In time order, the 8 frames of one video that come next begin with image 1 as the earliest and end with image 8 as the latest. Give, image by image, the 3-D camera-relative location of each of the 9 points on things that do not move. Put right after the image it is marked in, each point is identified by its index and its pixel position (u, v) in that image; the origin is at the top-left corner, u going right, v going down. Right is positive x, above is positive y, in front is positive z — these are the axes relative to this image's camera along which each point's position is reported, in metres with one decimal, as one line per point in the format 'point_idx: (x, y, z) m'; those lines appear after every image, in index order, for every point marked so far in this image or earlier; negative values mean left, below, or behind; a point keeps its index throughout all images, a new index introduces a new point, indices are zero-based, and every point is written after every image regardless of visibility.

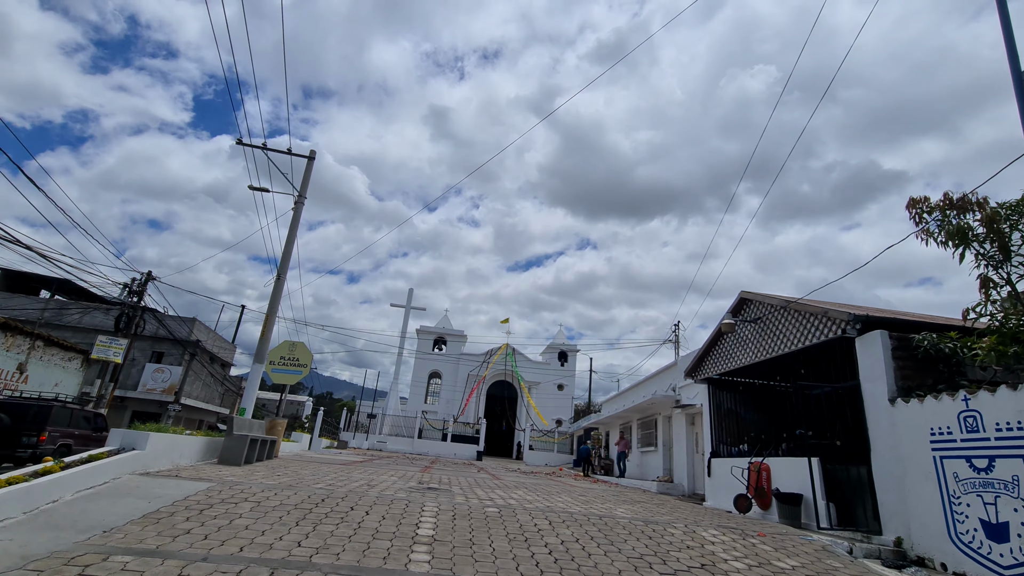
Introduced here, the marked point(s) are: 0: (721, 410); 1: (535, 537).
0: (+4.6, -2.7, +10.7) m
1: (+0.2, -2.6, +5.1) m
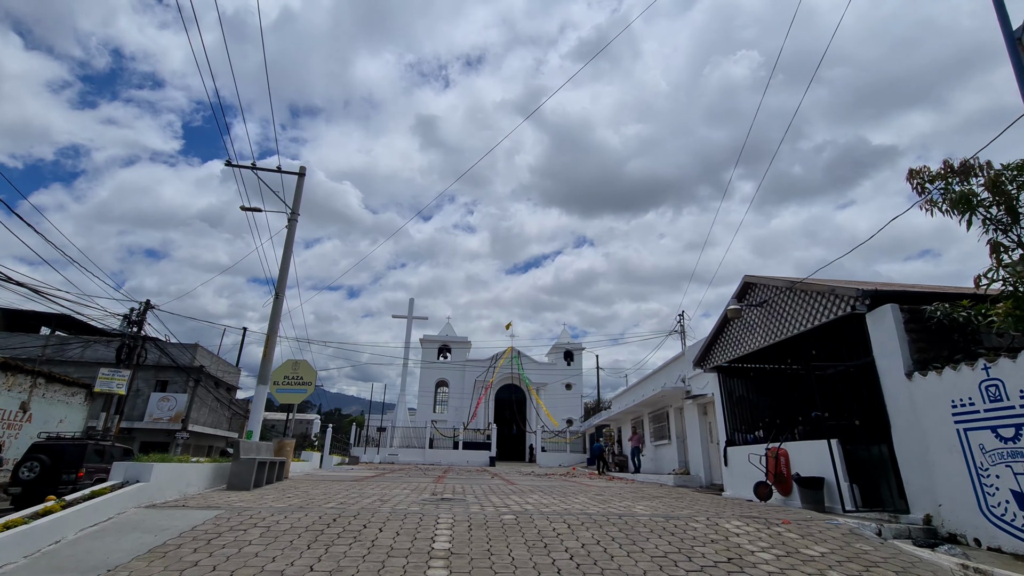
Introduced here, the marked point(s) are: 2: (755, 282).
0: (+4.7, -2.4, +10.5) m
1: (+0.4, -2.6, +4.9) m
2: (+4.5, +0.1, +9.2) m
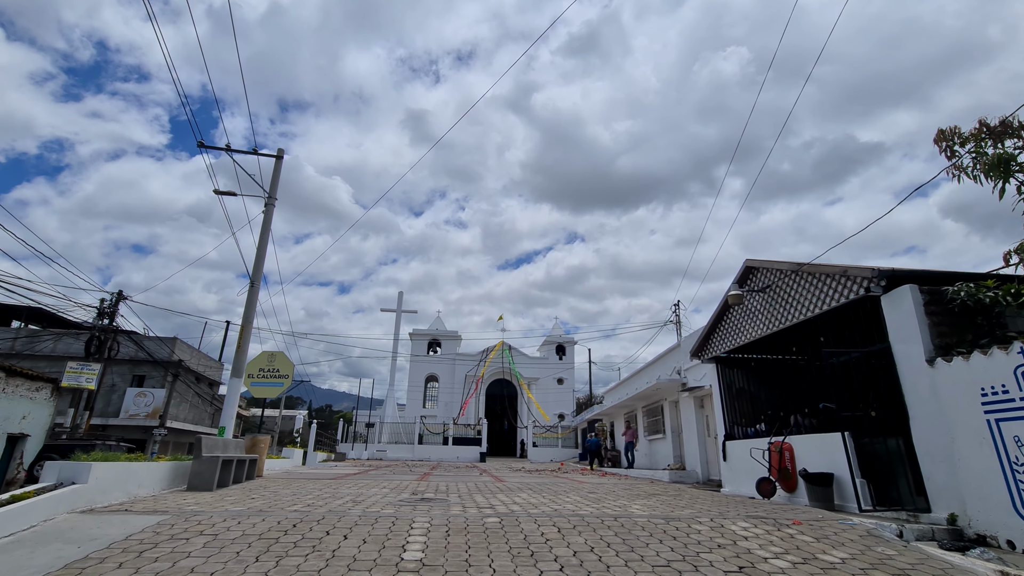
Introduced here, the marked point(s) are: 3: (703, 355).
0: (+4.5, -2.1, +10.0) m
1: (+0.3, -2.3, +4.3) m
2: (+4.3, +0.4, +8.7) m
3: (+4.2, -1.5, +10.8) m
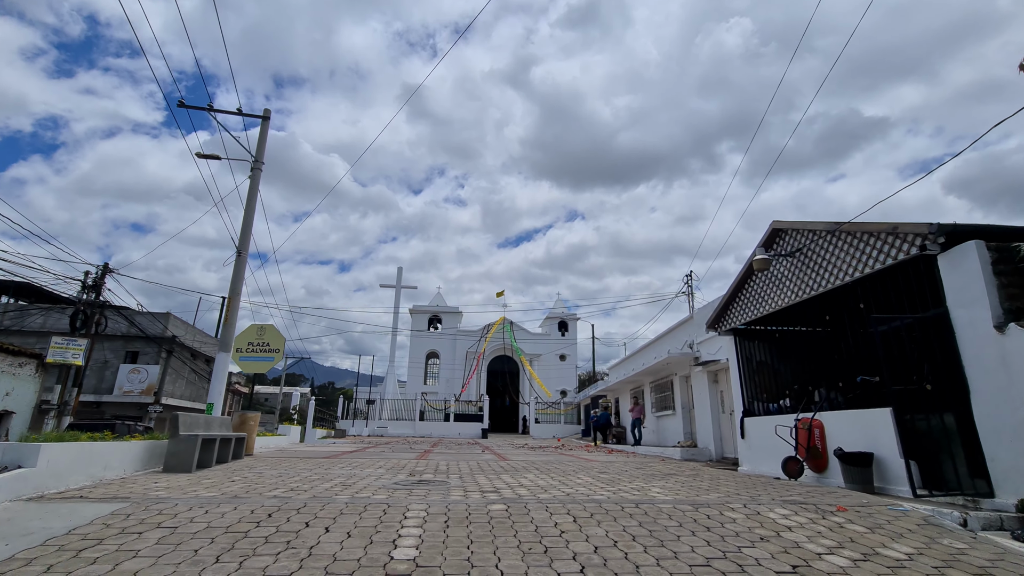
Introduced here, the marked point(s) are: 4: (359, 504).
0: (+4.6, -1.4, +9.3) m
1: (+0.3, -1.9, +3.7) m
2: (+4.4, +1.0, +7.9) m
3: (+4.3, -0.8, +10.1) m
4: (-1.4, -2.0, +4.7) m
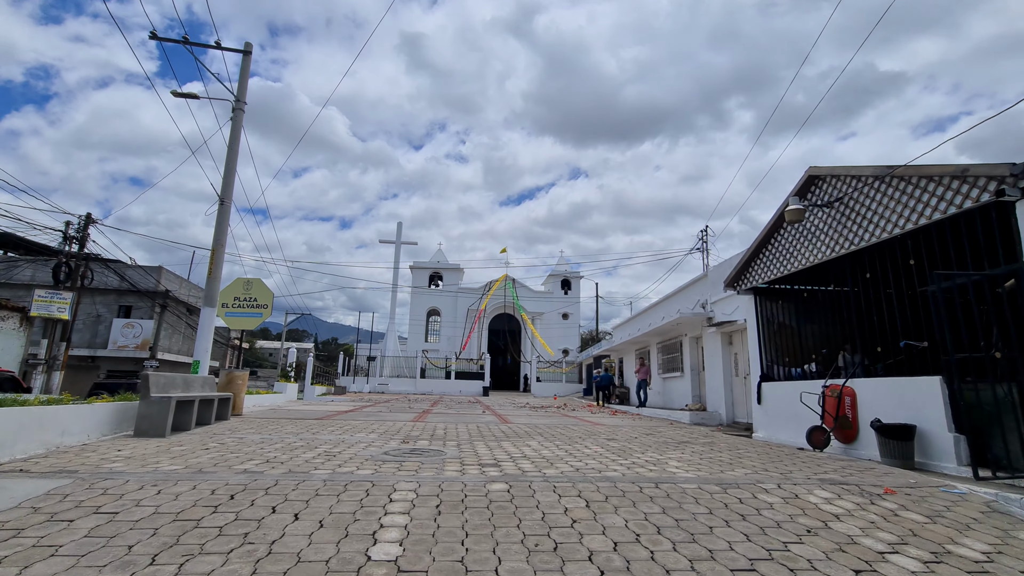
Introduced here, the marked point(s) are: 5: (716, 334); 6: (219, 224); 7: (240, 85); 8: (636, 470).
0: (+4.6, -0.6, +8.7) m
1: (+0.4, -1.6, +3.1) m
2: (+4.5, +1.6, +7.0) m
3: (+4.4, 0.0, +9.4) m
4: (-1.4, -1.6, +4.1) m
5: (+4.6, -1.1, +11.2) m
6: (-6.5, +1.4, +11.0) m
7: (-6.5, +4.9, +11.8) m
8: (+1.2, -1.8, +4.8) m
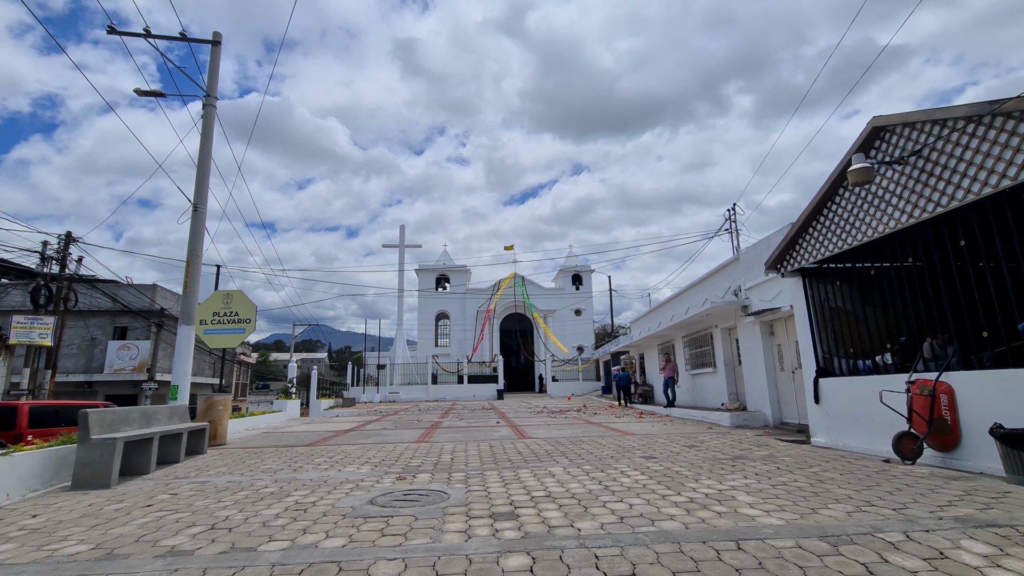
0: (+4.8, -0.3, +7.4) m
1: (+0.5, -1.5, +1.9) m
2: (+4.5, +1.9, +5.7) m
3: (+4.5, +0.3, +8.1) m
4: (-1.3, -1.6, +2.9) m
5: (+4.9, -0.7, +9.9) m
6: (-6.4, +1.1, +9.9) m
7: (-6.6, +4.6, +10.7) m
8: (+1.4, -1.7, +3.6) m
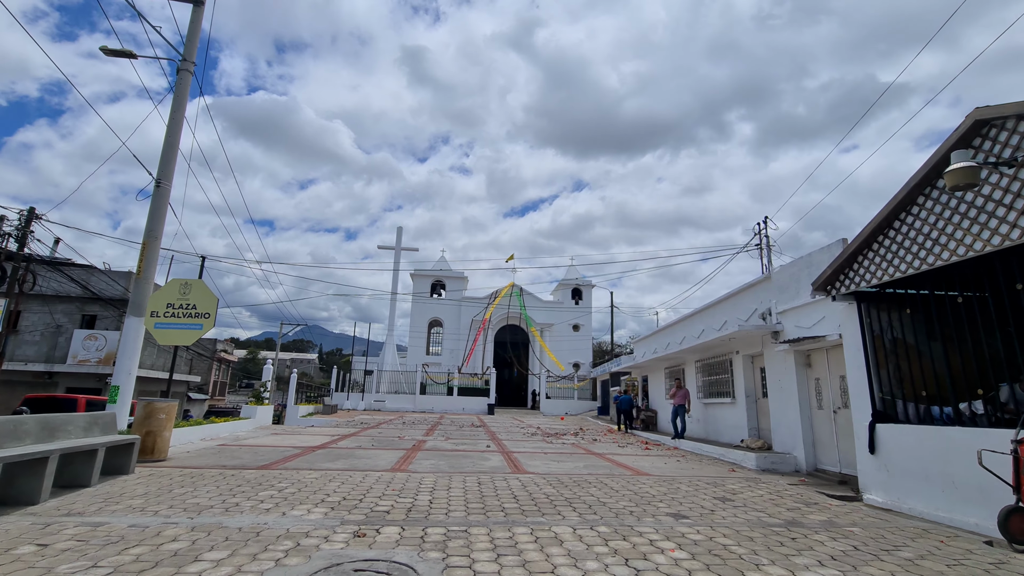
0: (+4.8, -0.7, +6.2) m
1: (+0.5, -1.5, +0.6) m
2: (+4.6, +1.6, +4.6) m
3: (+4.6, 0.0, +6.9) m
4: (-1.3, -1.5, +1.6) m
5: (+4.9, -1.2, +8.7) m
6: (-6.3, +1.4, +8.6) m
7: (-6.3, +4.8, +9.5) m
8: (+1.4, -1.7, +2.3) m
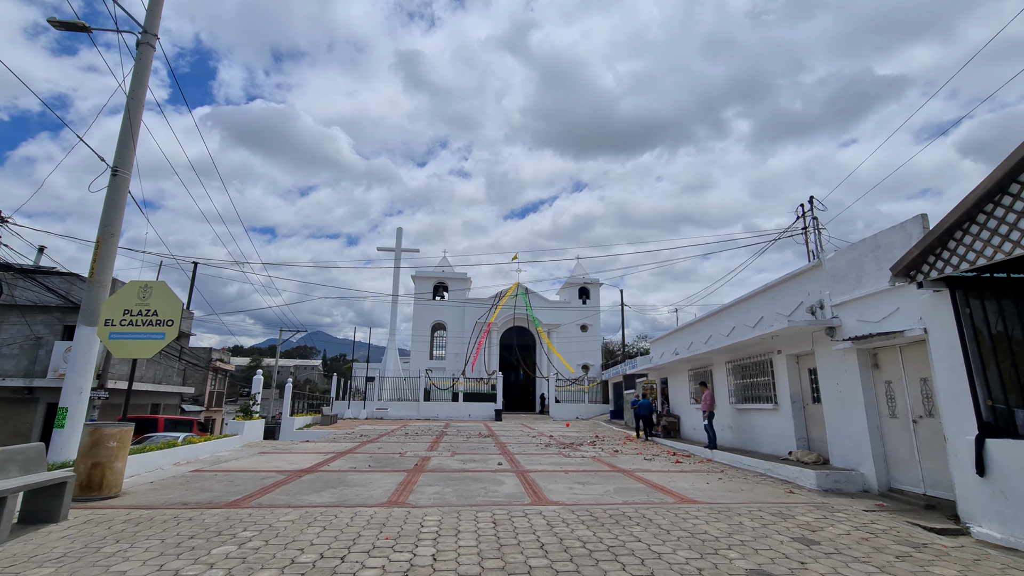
0: (+5.0, -0.5, +4.9) m
1: (+0.7, -1.4, -0.6) m
2: (+4.8, +1.8, +3.4) m
3: (+4.7, +0.1, +5.7) m
4: (-1.1, -1.5, +0.4) m
5: (+5.1, -1.0, +7.5) m
6: (-6.1, +1.3, +7.5) m
7: (-6.2, +4.7, +8.4) m
8: (+1.6, -1.6, +1.1) m
